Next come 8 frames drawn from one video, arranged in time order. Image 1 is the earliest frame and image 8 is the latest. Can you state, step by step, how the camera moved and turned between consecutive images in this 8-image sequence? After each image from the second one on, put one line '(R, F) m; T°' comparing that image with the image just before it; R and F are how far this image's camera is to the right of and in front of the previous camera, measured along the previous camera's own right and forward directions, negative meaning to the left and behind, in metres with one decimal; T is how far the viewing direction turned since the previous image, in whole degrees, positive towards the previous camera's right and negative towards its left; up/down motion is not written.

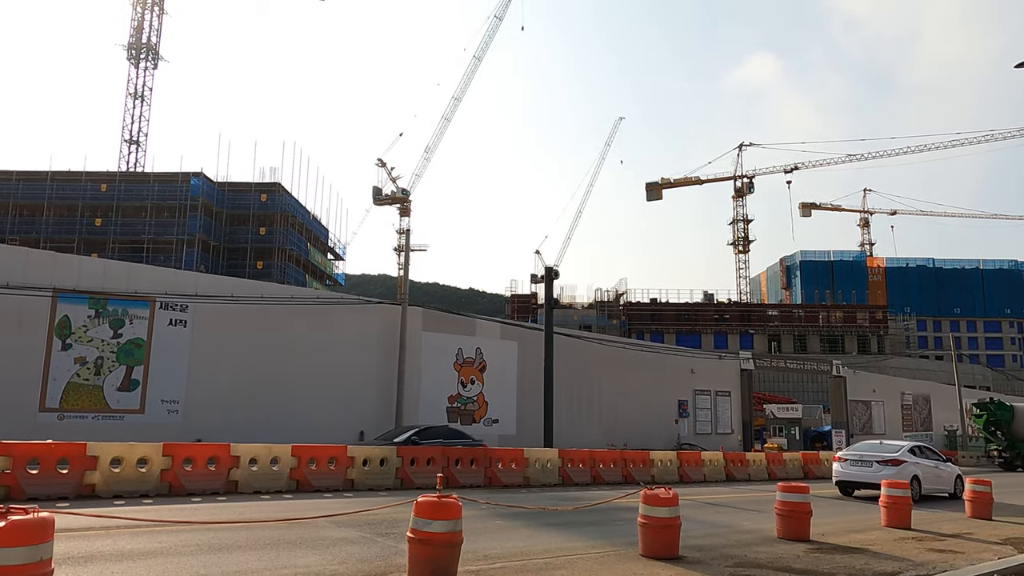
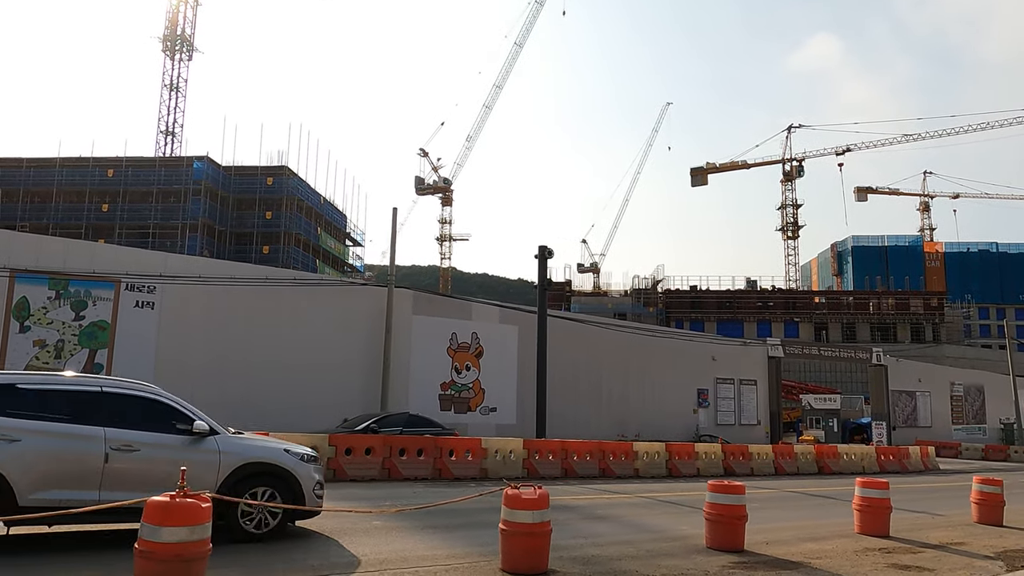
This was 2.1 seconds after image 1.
(+2.0, +1.7) m; -4°
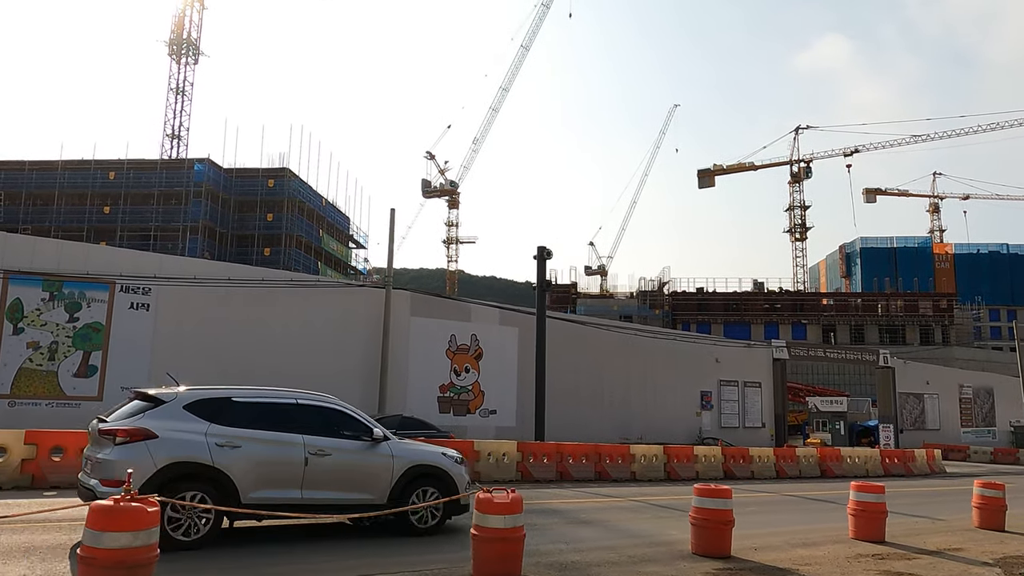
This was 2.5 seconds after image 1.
(+0.3, +0.2) m; -1°
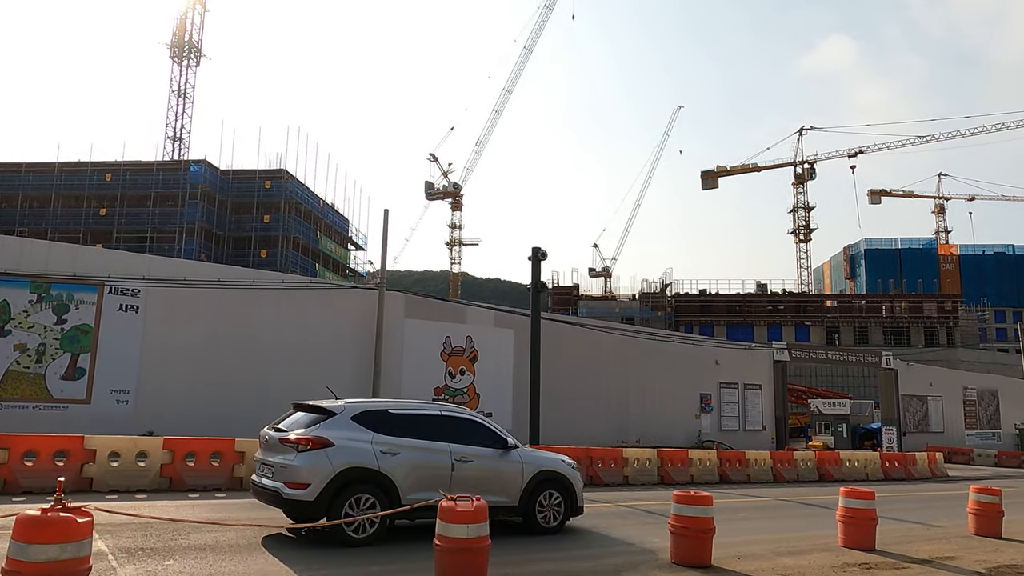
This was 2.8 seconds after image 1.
(+0.3, +0.3) m; 0°
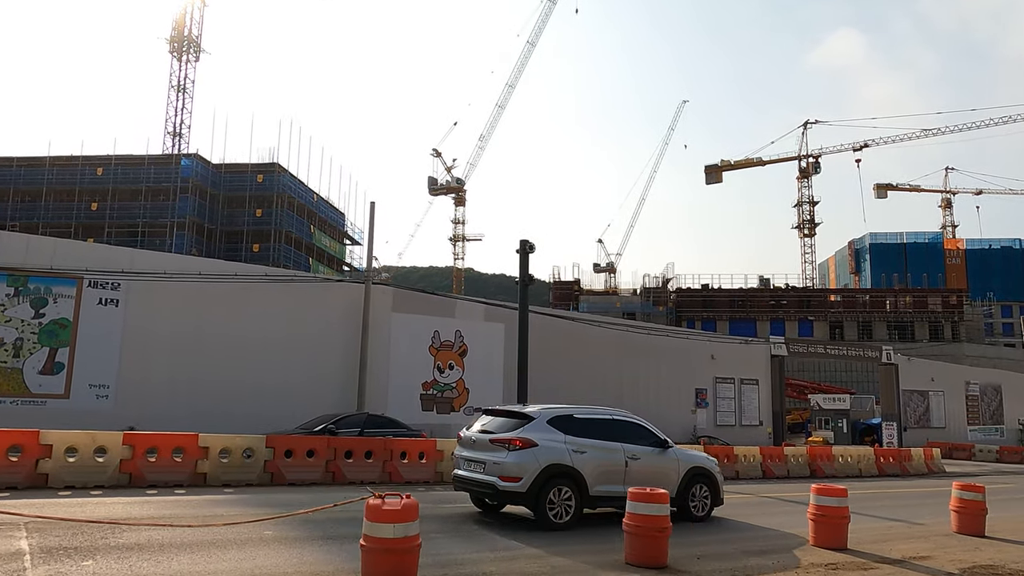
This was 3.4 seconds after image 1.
(+0.6, +0.4) m; 0°
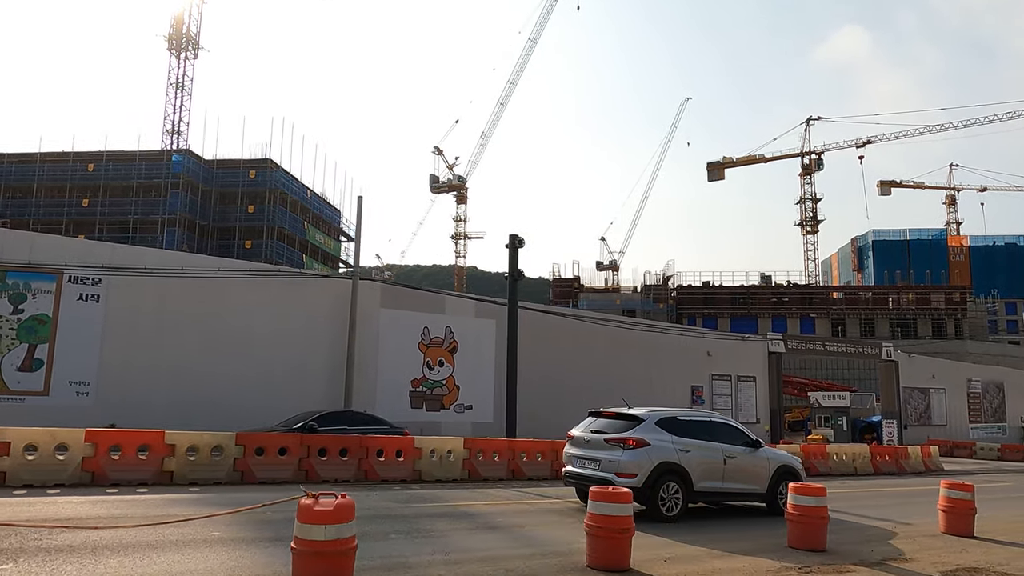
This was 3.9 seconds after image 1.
(+0.5, +0.4) m; 0°
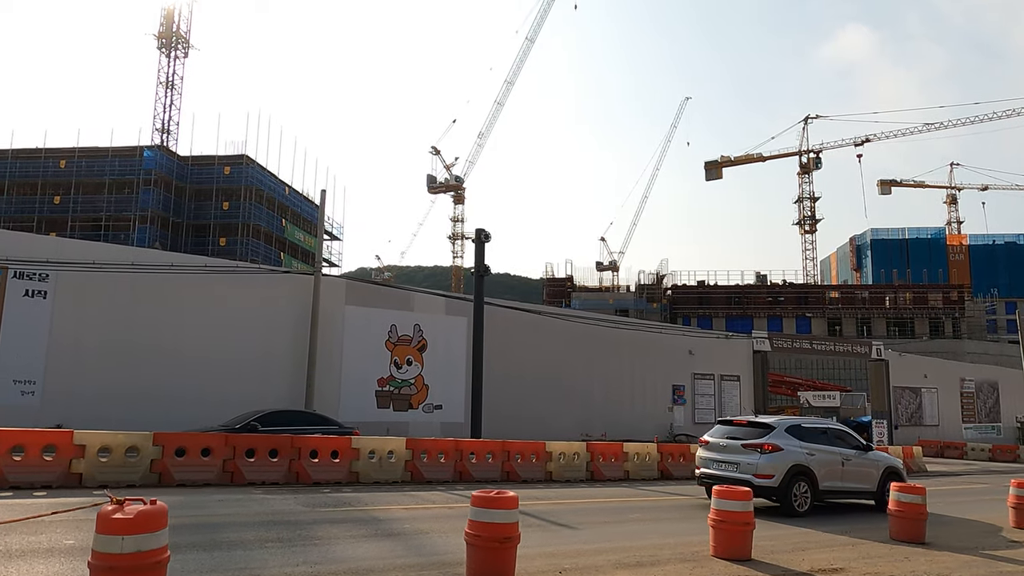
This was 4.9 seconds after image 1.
(+1.1, +0.7) m; 0°
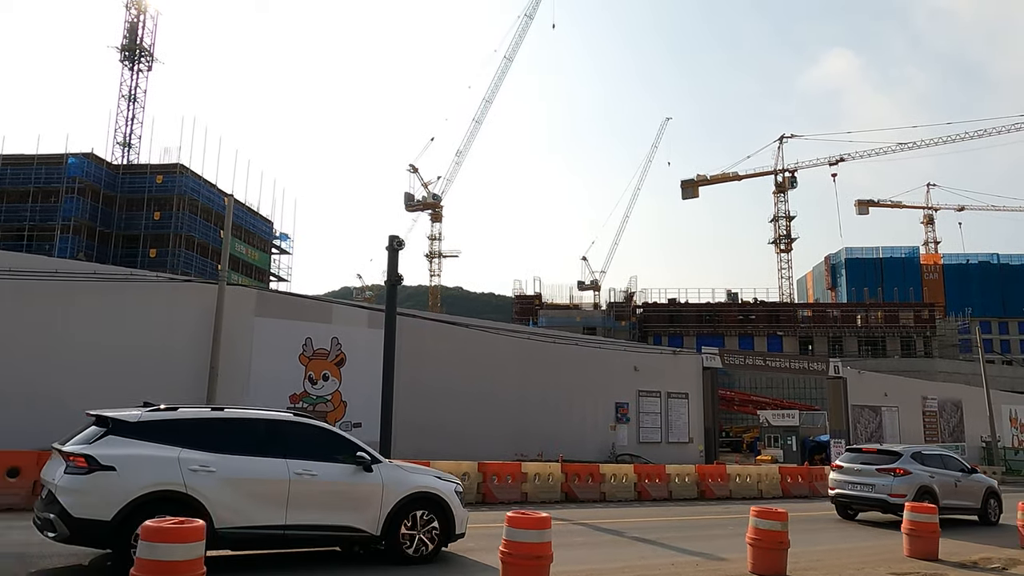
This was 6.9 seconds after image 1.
(+2.1, +1.3) m; +1°
